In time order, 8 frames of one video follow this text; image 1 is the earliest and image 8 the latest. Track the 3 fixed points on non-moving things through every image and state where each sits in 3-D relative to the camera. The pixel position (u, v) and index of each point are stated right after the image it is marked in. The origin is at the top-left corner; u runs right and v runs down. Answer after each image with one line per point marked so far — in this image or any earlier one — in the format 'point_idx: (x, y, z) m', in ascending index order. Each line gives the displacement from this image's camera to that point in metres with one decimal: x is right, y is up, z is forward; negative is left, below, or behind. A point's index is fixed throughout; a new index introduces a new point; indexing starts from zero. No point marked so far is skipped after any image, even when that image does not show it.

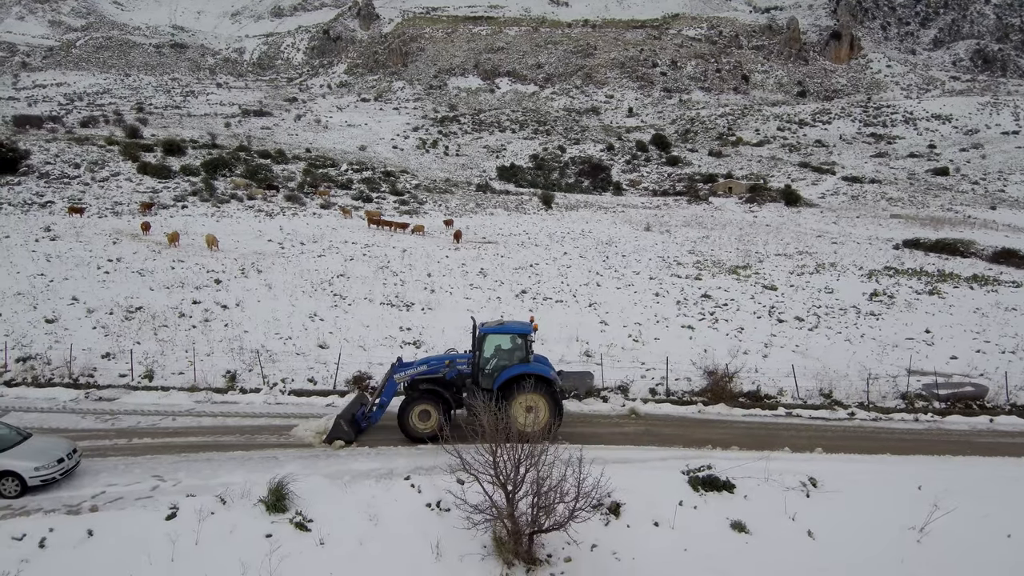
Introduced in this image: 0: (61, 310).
0: (-10.6, -0.5, +14.9) m
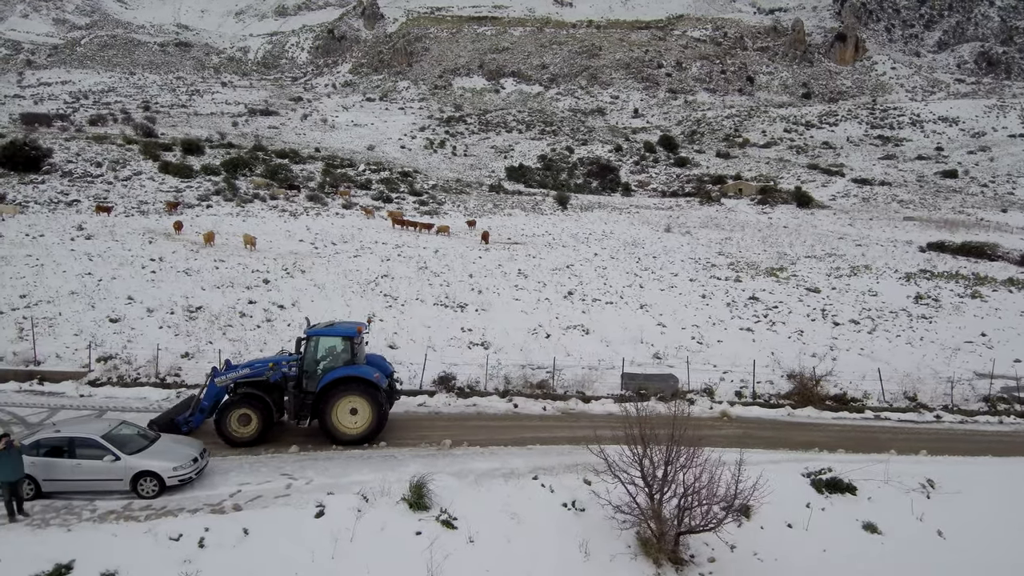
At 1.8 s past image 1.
0: (-9.2, -0.5, +15.0) m
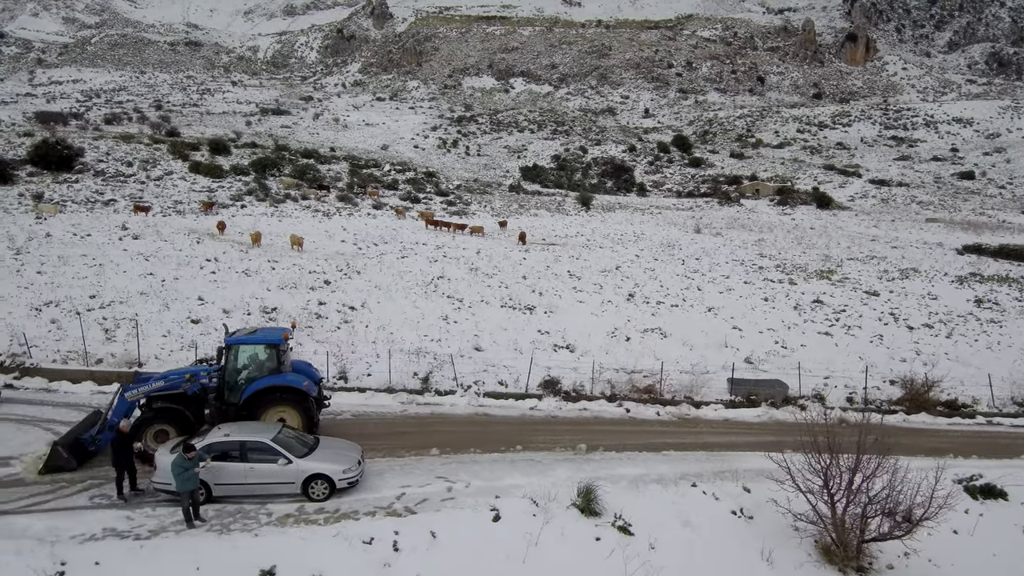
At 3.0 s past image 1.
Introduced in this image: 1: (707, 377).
0: (-7.5, -0.5, +15.1) m
1: (+3.4, -1.6, +10.9) m
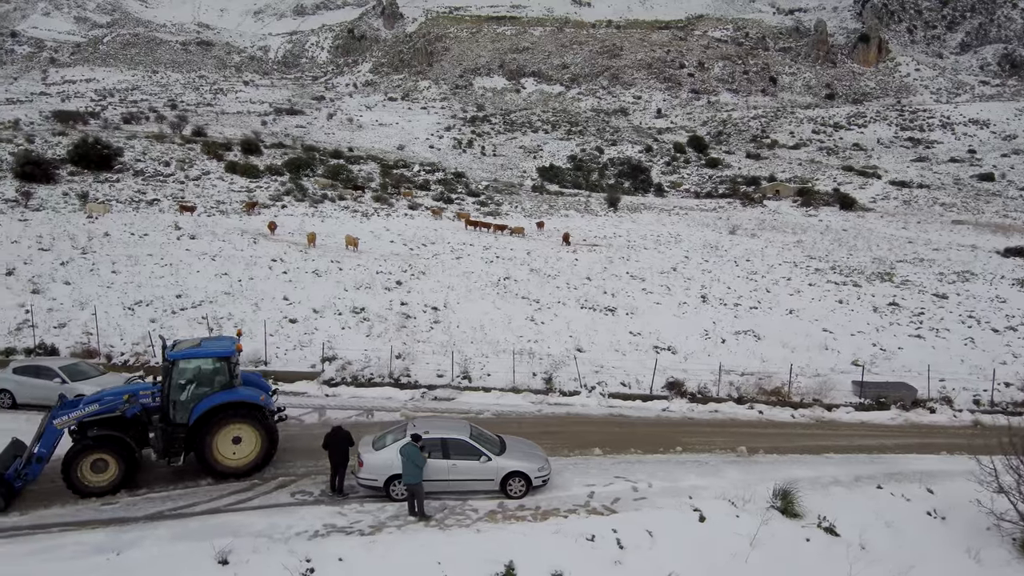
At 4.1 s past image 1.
0: (-5.3, -0.5, +15.3) m
1: (+5.5, -1.6, +11.0) m
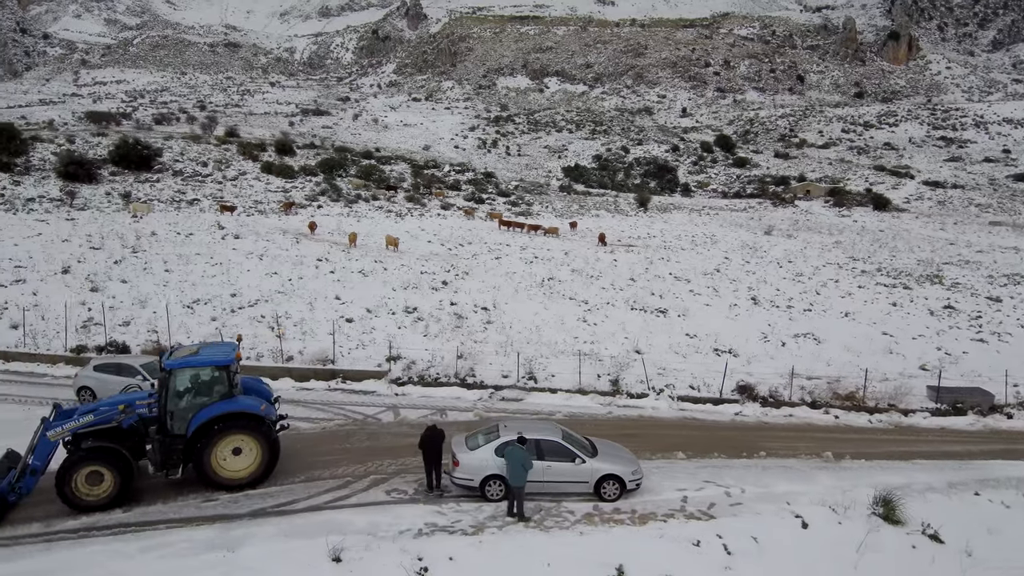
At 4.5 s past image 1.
0: (-4.1, -0.5, +15.4) m
1: (+6.6, -1.7, +10.8) m
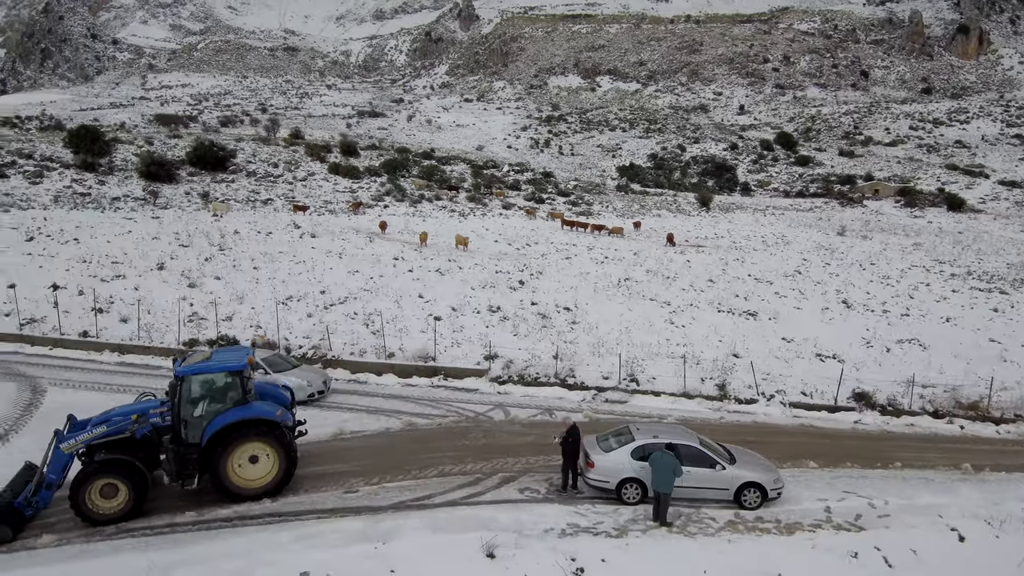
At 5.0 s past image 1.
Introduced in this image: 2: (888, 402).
0: (-2.0, -0.5, +15.7) m
1: (+8.3, -1.7, +10.3) m
2: (+5.9, -1.8, +10.0) m
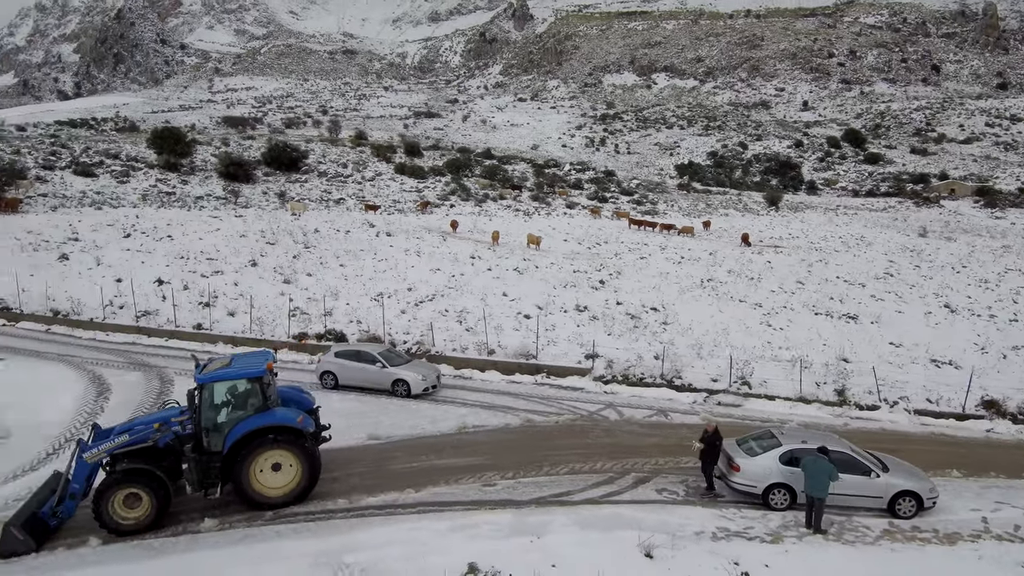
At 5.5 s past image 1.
0: (+0.2, -0.4, +15.8) m
1: (+10.1, -1.8, +9.6) m
2: (+7.6, -1.8, +9.5) m
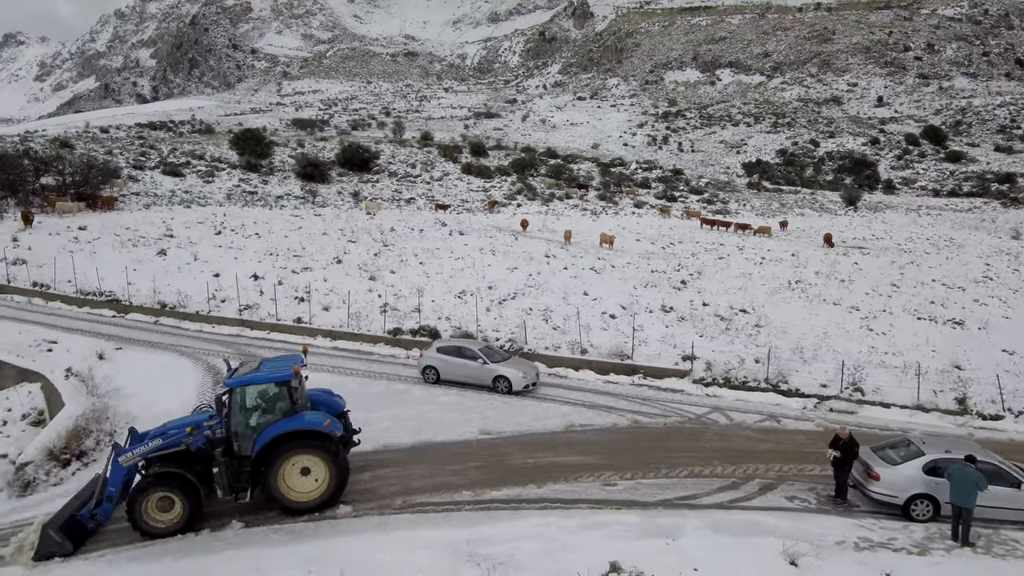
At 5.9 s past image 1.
0: (+2.4, -0.4, +15.7) m
1: (+11.6, -1.9, +8.7) m
2: (+9.2, -1.9, +8.8) m
